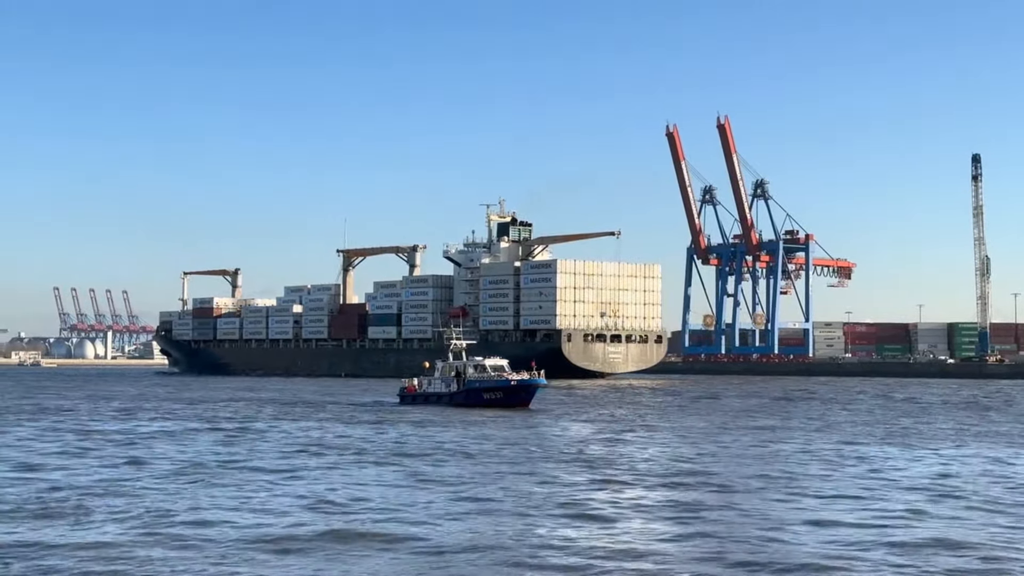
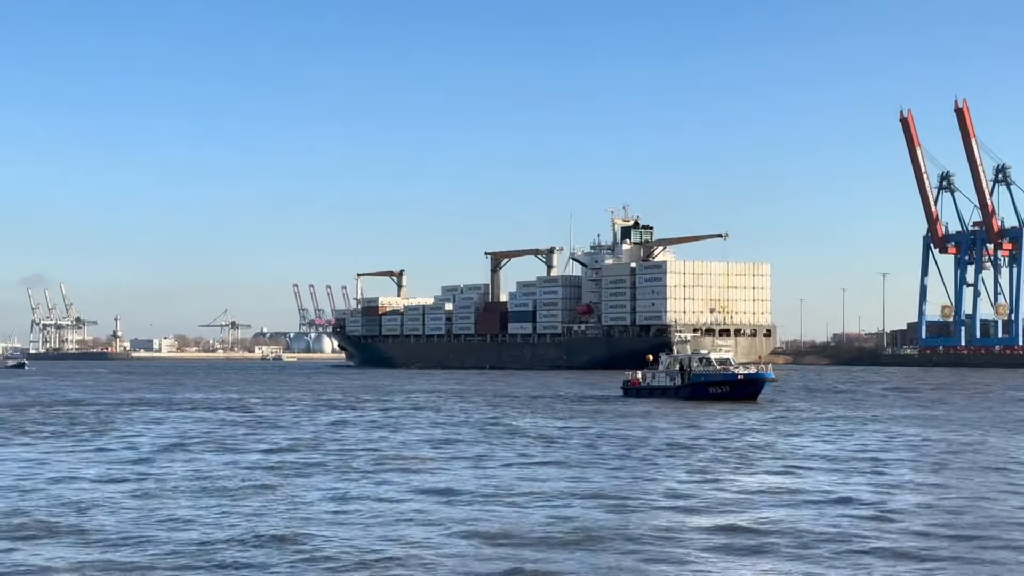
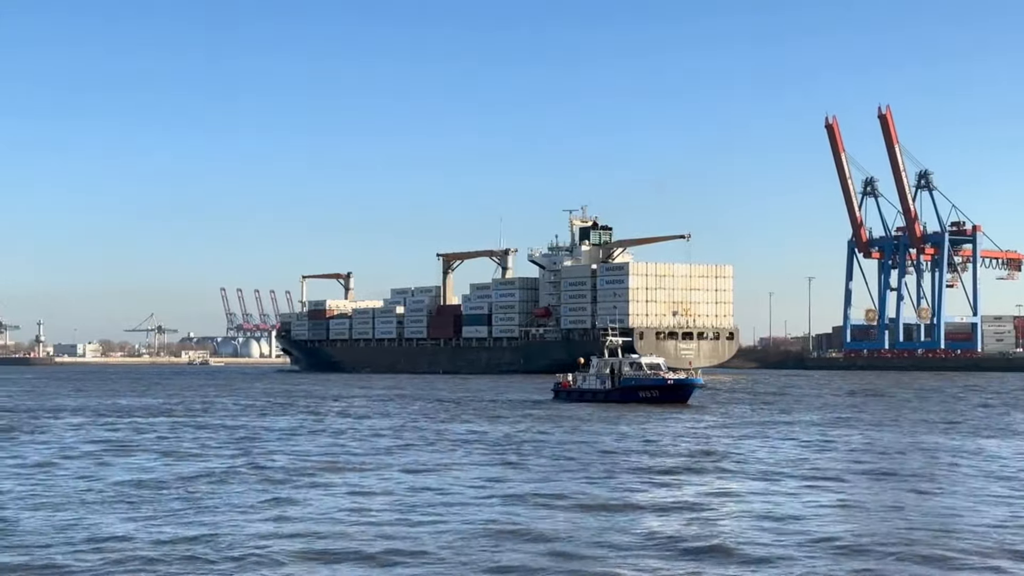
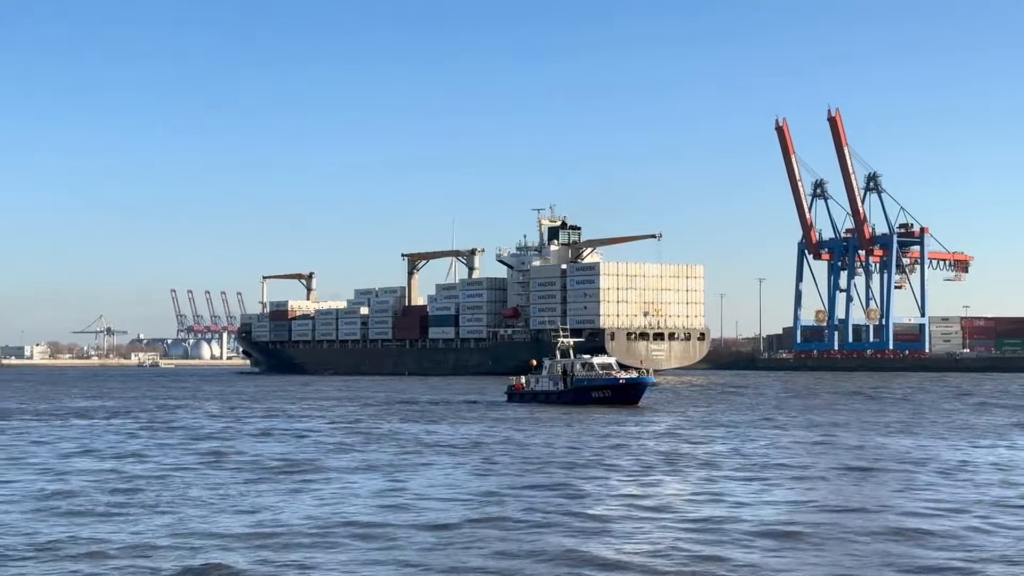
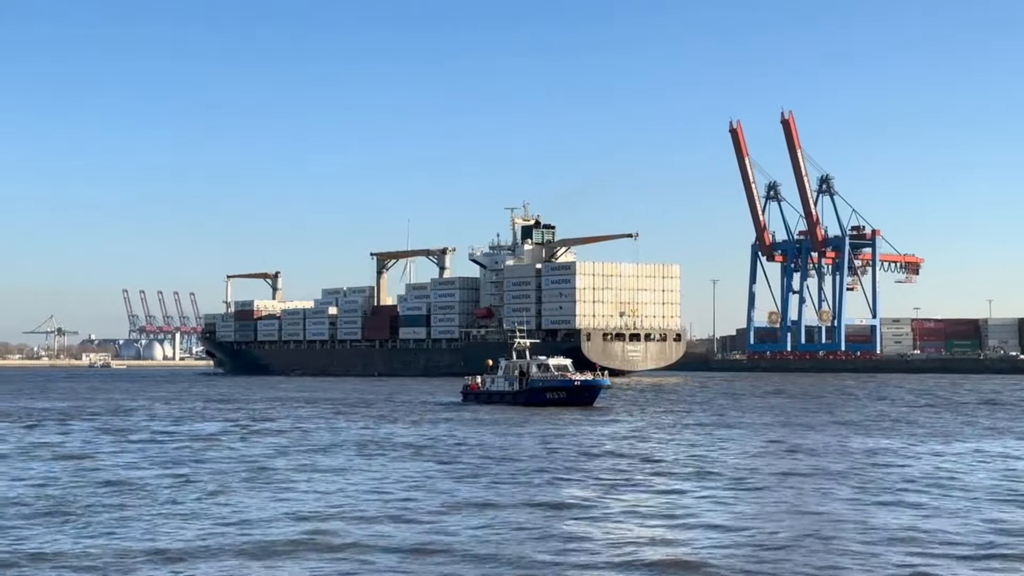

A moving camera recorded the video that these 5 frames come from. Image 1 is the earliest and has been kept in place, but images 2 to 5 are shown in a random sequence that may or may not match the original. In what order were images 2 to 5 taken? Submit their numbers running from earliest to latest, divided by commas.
5, 4, 3, 2
